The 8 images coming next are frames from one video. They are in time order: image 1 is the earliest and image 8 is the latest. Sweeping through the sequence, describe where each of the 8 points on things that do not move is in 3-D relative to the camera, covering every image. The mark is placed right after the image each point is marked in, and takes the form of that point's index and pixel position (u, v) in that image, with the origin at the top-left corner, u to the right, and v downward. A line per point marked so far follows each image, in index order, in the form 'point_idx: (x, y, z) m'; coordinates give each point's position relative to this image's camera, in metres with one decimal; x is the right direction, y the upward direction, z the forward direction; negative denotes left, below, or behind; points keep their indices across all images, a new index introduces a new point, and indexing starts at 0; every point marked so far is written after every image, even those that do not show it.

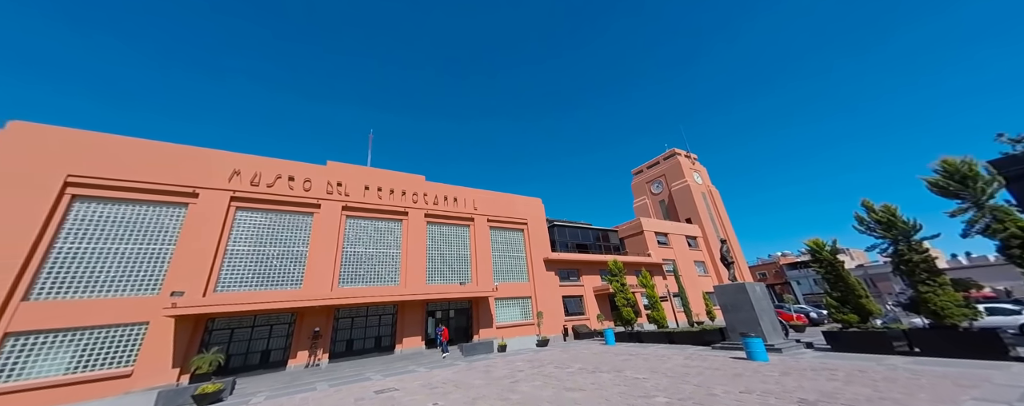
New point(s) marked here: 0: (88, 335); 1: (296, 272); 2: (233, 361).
0: (-16.4, -5.1, +12.2) m
1: (-11.3, -3.5, +16.2) m
2: (-12.7, -7.3, +14.3) m
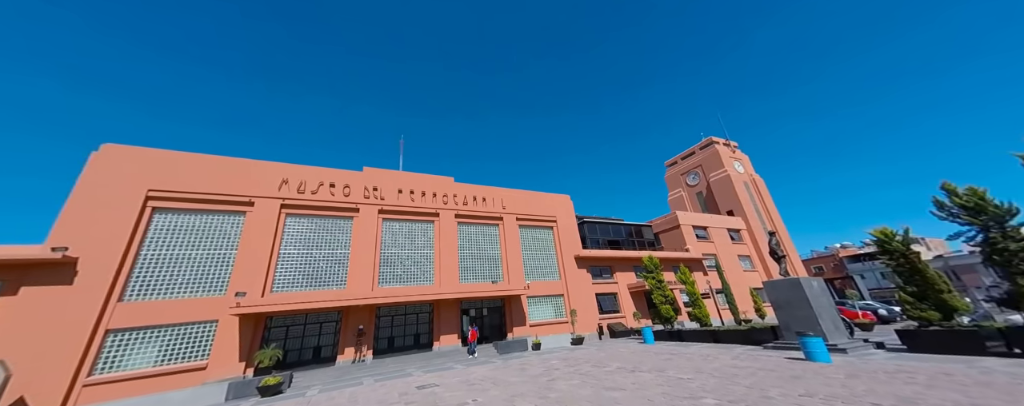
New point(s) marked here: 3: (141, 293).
0: (-14.9, -5.6, +13.7) m
1: (-9.5, -3.8, +17.2) m
2: (-11.0, -7.6, +15.5) m
3: (-16.2, -3.9, +13.7) m
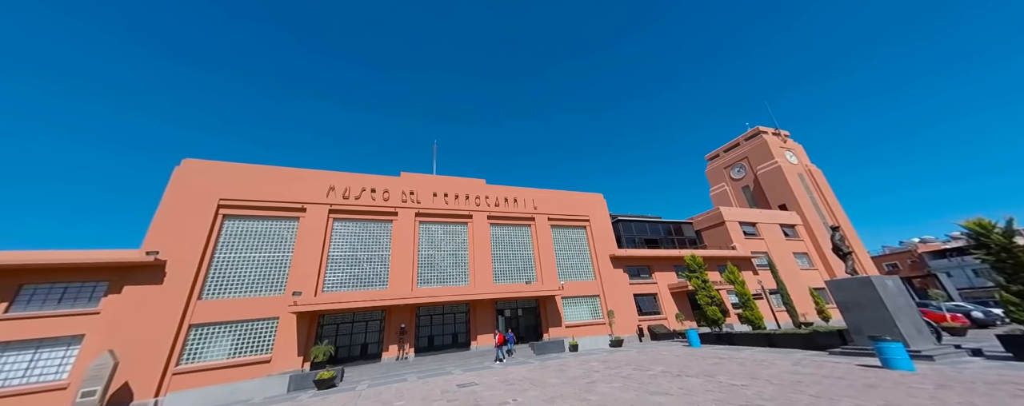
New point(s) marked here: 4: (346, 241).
0: (-13.3, -6.0, +15.2) m
1: (-7.6, -4.1, +18.2) m
2: (-9.1, -8.0, +16.6) m
3: (-14.6, -4.4, +15.4) m
4: (-9.9, -2.3, +18.5) m
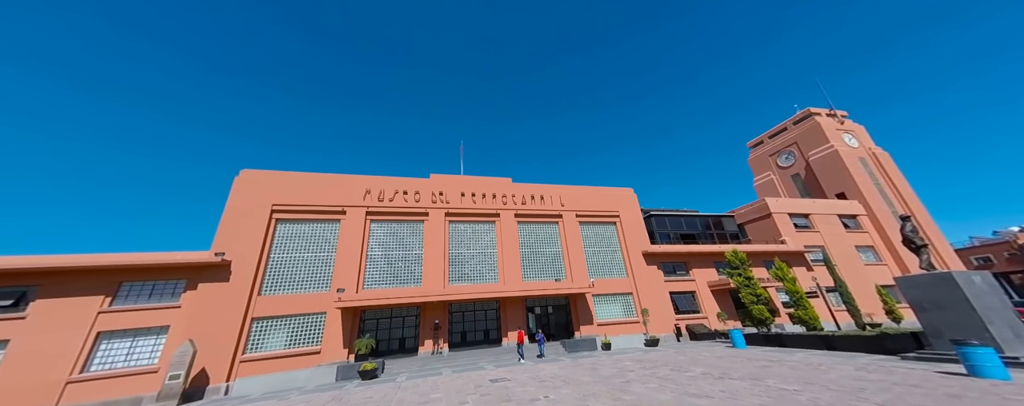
0: (-11.8, -6.3, +16.7) m
1: (-5.9, -4.2, +19.1) m
2: (-7.4, -8.1, +17.7) m
3: (-13.1, -4.7, +17.1) m
4: (-8.2, -2.4, +19.6) m
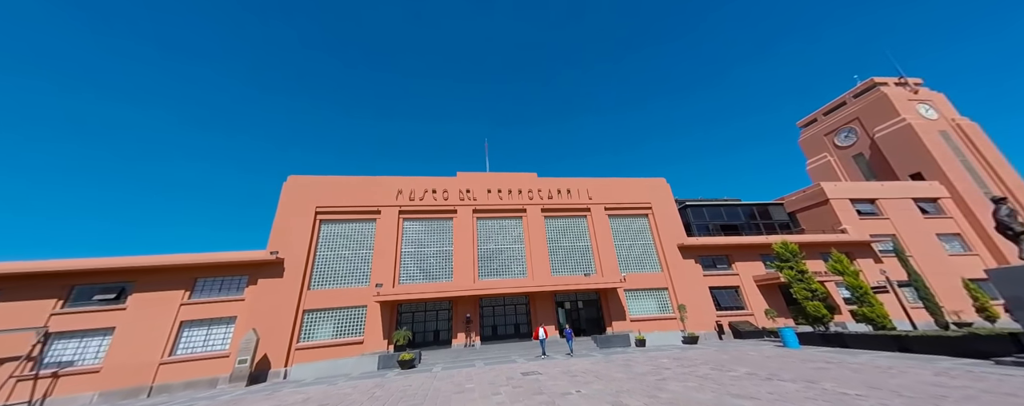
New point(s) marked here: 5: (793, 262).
0: (-10.1, -6.4, +18.1) m
1: (-4.1, -4.1, +19.7) m
2: (-5.7, -8.0, +18.6) m
3: (-11.5, -4.8, +18.6) m
4: (-6.4, -2.3, +20.5) m
5: (+16.7, -3.5, +18.6) m
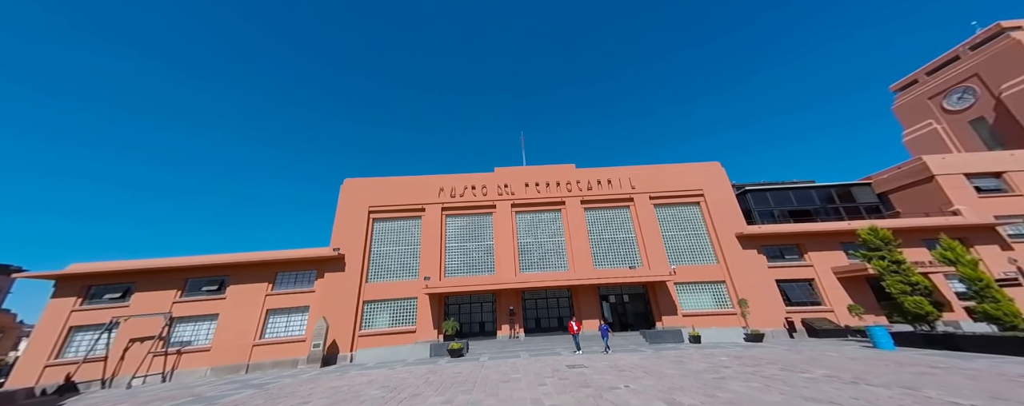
0: (-7.5, -6.4, +19.5) m
1: (-1.4, -3.8, +20.1) m
2: (-3.0, -7.8, +19.4) m
3: (-8.9, -4.8, +20.1) m
4: (-3.6, -2.1, +21.2) m
5: (+19.0, -2.4, +15.9) m
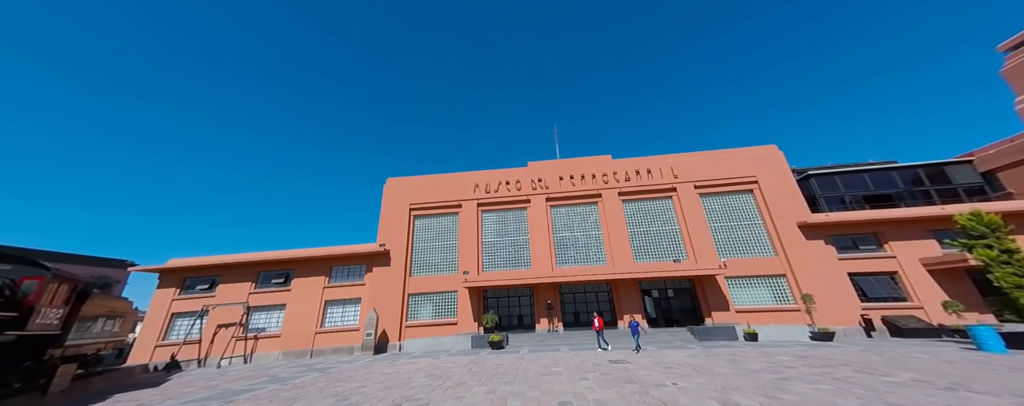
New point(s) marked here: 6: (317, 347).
0: (-5.1, -6.2, +20.4) m
1: (+1.0, -3.4, +20.2) m
2: (-0.5, -7.5, +19.7) m
3: (-6.4, -4.6, +21.1) m
4: (-1.2, -1.7, +21.4) m
5: (+20.7, -1.5, +13.5) m
6: (-12.0, -8.9, +19.1) m
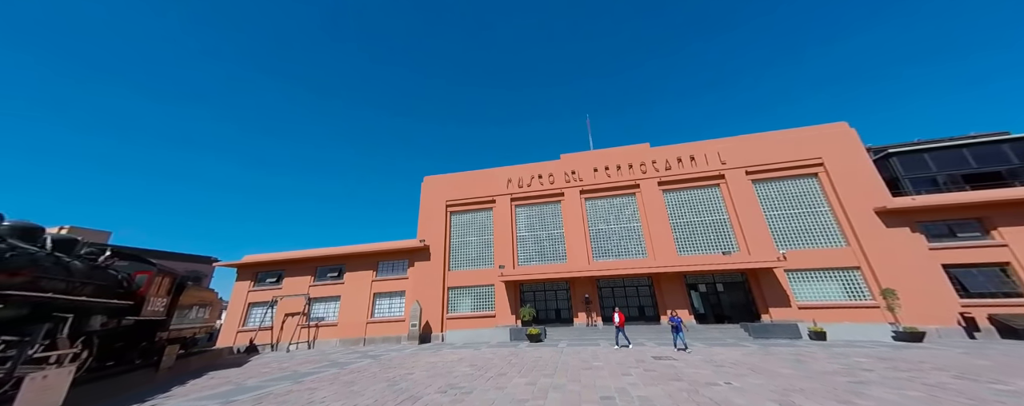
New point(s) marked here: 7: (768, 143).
0: (-2.6, -5.9, +20.8) m
1: (+3.2, -2.9, +19.8) m
2: (+1.9, -7.0, +19.6) m
3: (-3.9, -4.4, +21.7) m
4: (+1.2, -1.3, +21.3) m
5: (+21.9, -0.6, +10.7) m
6: (-9.6, -8.9, +20.5) m
7: (+15.3, +3.8, +18.1) m
